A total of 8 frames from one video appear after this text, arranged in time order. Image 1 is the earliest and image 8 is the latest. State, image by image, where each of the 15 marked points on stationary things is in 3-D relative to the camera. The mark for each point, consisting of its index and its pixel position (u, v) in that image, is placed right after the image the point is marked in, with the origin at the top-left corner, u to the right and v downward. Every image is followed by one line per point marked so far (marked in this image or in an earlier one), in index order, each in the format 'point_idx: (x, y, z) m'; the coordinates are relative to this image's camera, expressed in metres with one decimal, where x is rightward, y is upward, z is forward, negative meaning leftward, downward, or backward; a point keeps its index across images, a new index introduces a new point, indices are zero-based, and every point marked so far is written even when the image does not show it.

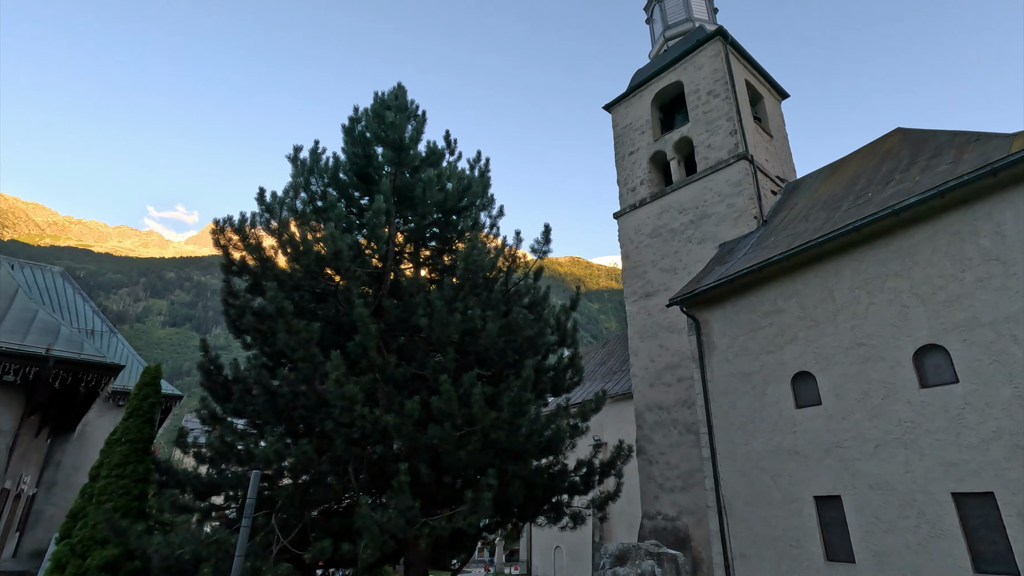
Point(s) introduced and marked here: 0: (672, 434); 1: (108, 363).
0: (+4.0, -3.7, +13.5) m
1: (-8.2, -1.5, +10.8) m
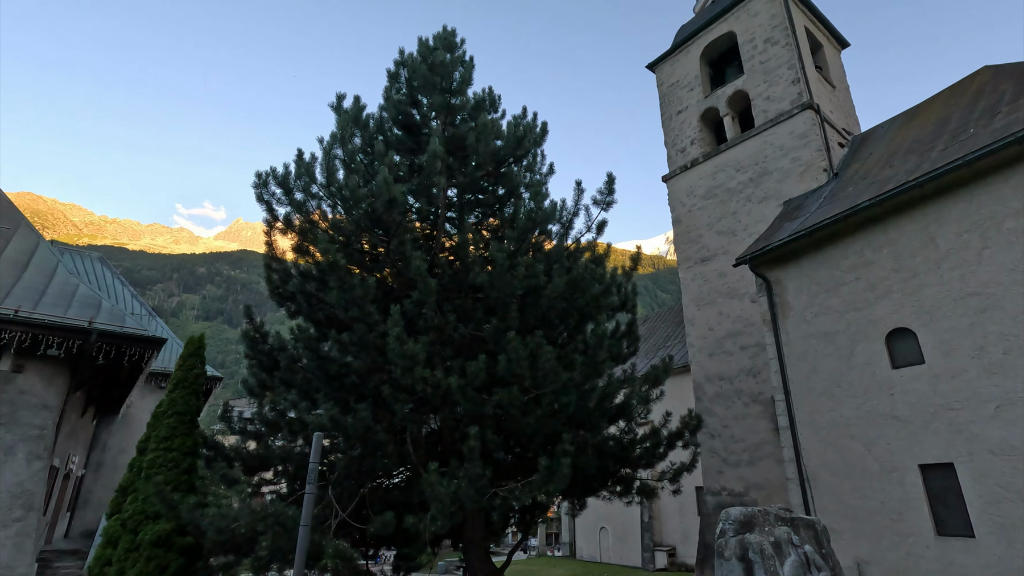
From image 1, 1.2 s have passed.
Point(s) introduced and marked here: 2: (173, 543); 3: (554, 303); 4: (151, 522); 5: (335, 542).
0: (+5.3, -2.8, +12.6) m
1: (-7.0, -1.0, +10.4) m
2: (-5.1, -3.8, +8.0) m
3: (+0.7, -0.2, +8.2) m
4: (-5.5, -3.6, +8.1) m
5: (-2.2, -3.1, +6.6) m
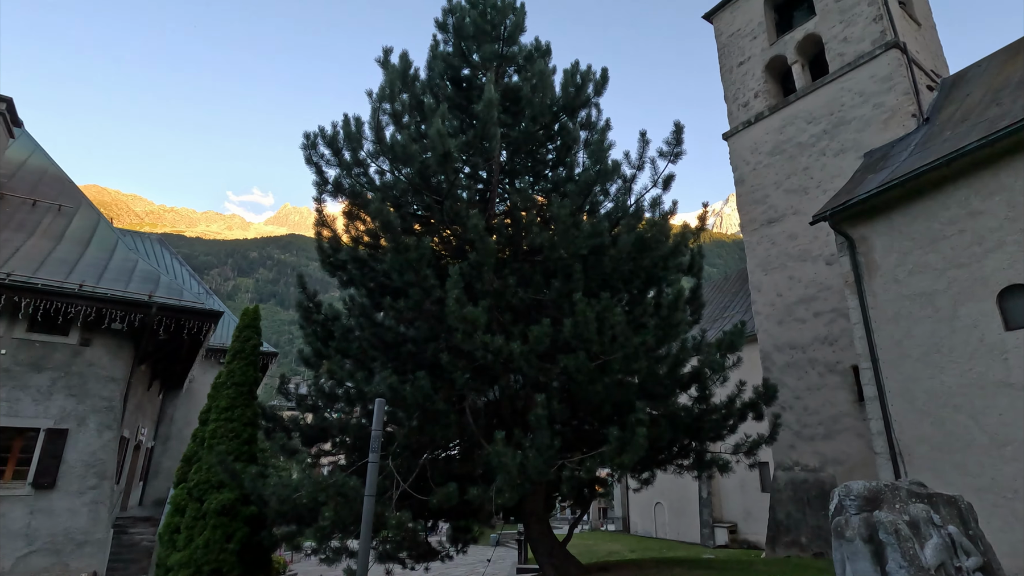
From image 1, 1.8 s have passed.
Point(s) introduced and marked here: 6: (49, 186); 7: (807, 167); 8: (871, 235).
0: (+6.6, -1.9, +11.8) m
1: (-6.0, -0.4, +10.4) m
2: (-4.1, -3.4, +8.0) m
3: (+1.5, +0.4, +7.6) m
4: (-4.5, -3.1, +8.2) m
5: (-1.3, -2.7, +6.3) m
6: (-10.8, +2.4, +12.5) m
7: (+7.1, +2.9, +12.9) m
8: (+6.4, +0.9, +9.5) m
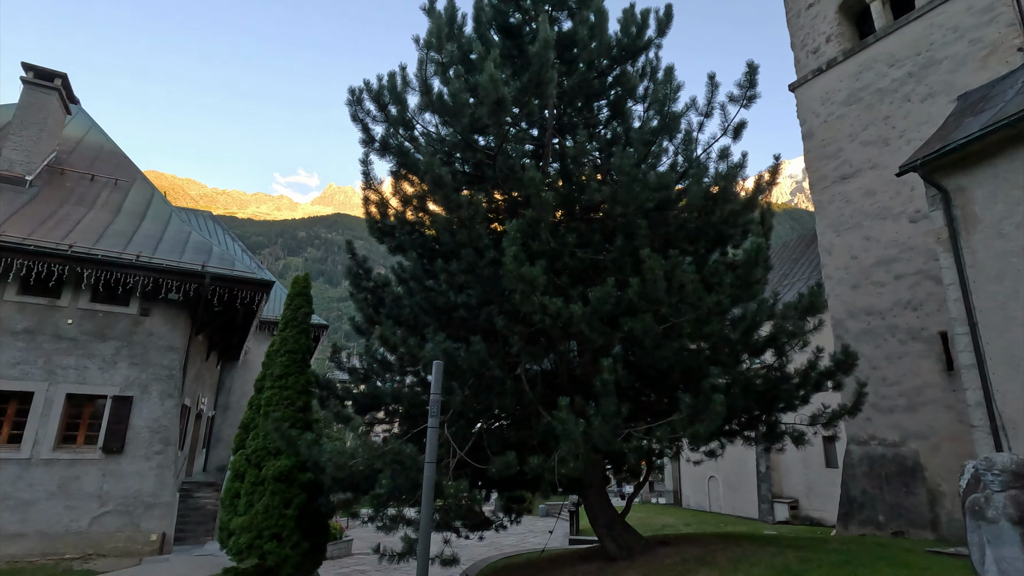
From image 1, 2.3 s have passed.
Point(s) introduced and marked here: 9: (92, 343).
0: (+7.7, -1.1, +10.8) m
1: (-4.9, +0.2, +10.4) m
2: (-3.2, -2.9, +8.0) m
3: (+2.3, +0.9, +7.0) m
4: (-3.7, -2.6, +8.2) m
5: (-0.6, -2.2, +6.1) m
6: (-9.7, +3.0, +12.7) m
7: (+8.2, +3.8, +11.7) m
8: (+7.3, +1.6, +8.5) m
9: (-7.6, -1.0, +9.7) m
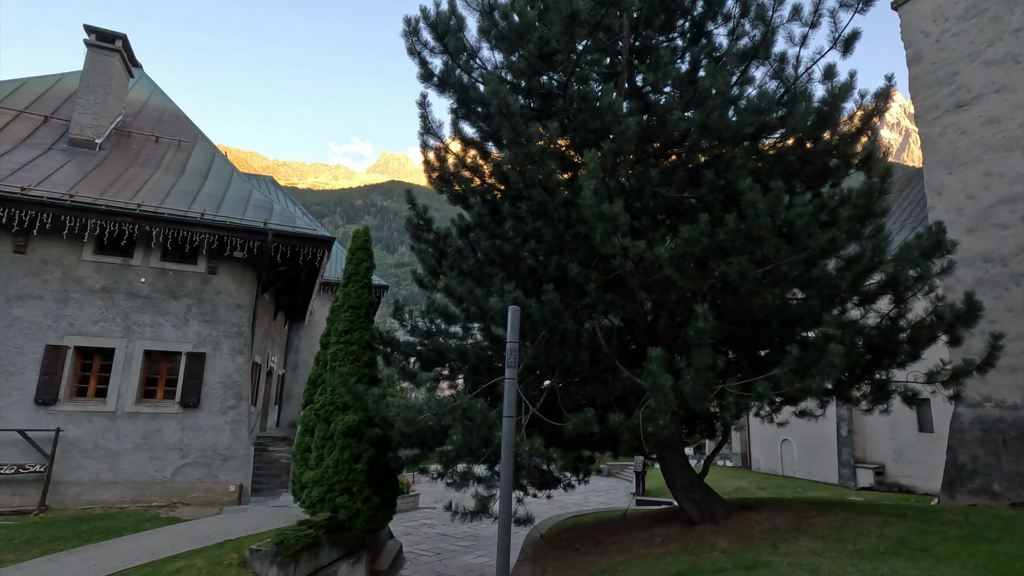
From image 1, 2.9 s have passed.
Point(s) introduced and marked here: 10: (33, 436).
0: (+8.9, -0.1, +9.5) m
1: (-3.7, +1.0, +10.3) m
2: (-2.2, -2.2, +7.9) m
3: (+3.2, +1.6, +6.1) m
4: (-2.6, -1.9, +8.1) m
5: (+0.2, -1.6, +5.6) m
6: (-8.2, +3.9, +12.8) m
7: (+9.5, +4.8, +9.9) m
8: (+8.3, +2.5, +7.0) m
9: (-6.4, -0.2, +9.8) m
10: (-7.9, -2.4, +8.7) m
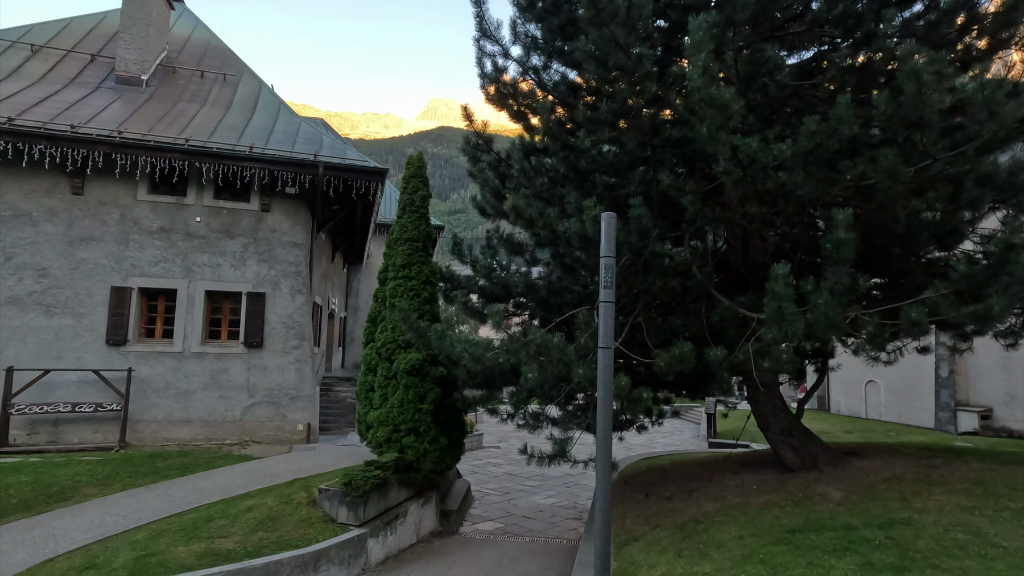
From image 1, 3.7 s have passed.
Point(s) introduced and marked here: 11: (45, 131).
0: (+10.0, +1.2, +7.7) m
1: (-2.5, +2.2, +9.6) m
2: (-1.2, -1.2, +7.4) m
3: (+3.9, +2.5, +4.7) m
4: (-1.6, -0.9, +7.6) m
5: (+1.0, -0.8, +4.9) m
6: (-6.9, +5.3, +12.3) m
7: (+10.4, +6.2, +7.6) m
8: (+9.0, +3.5, +5.0) m
9: (-5.2, +0.9, +9.6) m
10: (-6.7, -1.5, +8.9) m
11: (-7.3, +2.5, +8.4) m
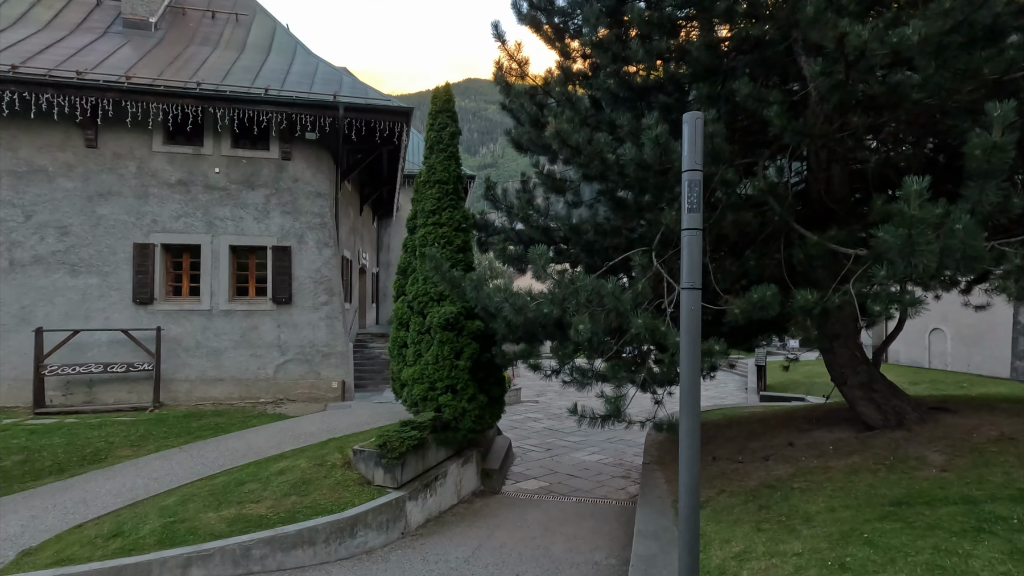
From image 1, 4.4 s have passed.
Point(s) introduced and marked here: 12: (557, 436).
0: (+10.5, +2.1, +6.2) m
1: (-1.9, +3.0, +8.8) m
2: (-0.6, -0.5, +6.8) m
3: (+4.2, +3.0, +3.6) m
4: (-1.0, -0.2, +7.0) m
5: (+1.4, -0.3, +4.2) m
6: (-6.2, +6.2, +11.5) m
7: (+10.8, +7.1, +5.7) m
8: (+9.3, +4.2, +3.5) m
9: (-4.6, +1.6, +9.1) m
10: (-6.1, -0.8, +8.6) m
11: (-6.8, +3.1, +7.9) m
12: (+1.0, -3.1, +11.3) m
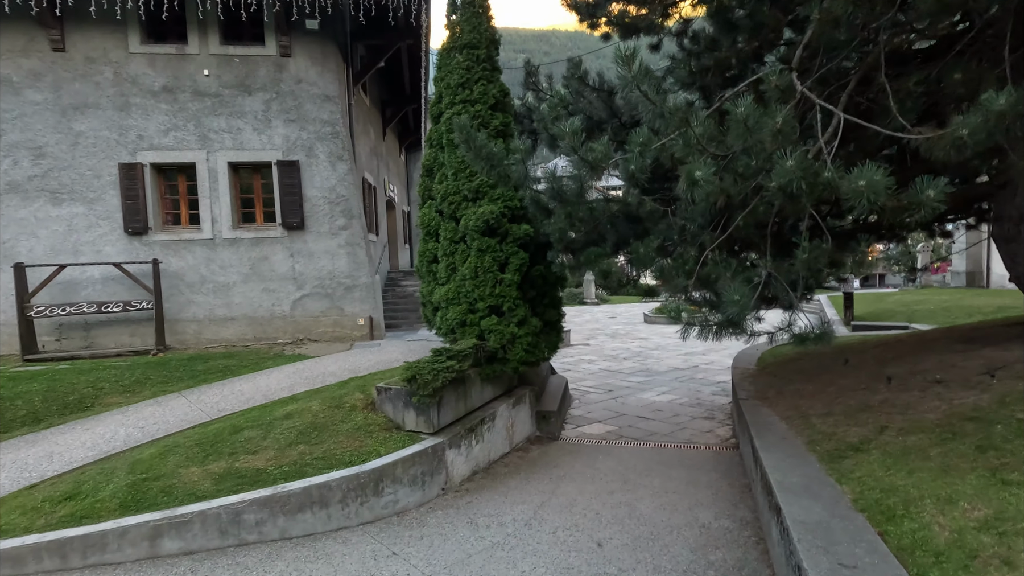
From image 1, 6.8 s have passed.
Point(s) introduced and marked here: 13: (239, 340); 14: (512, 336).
0: (+10.8, +3.6, +3.7) m
1: (-1.4, +4.2, +7.1) m
2: (0.0, +0.6, +5.3) m
3: (+4.3, +4.0, +1.4) m
4: (-0.4, +0.9, +5.5) m
5: (+1.7, +0.6, +2.5) m
6: (-5.6, +7.4, +9.8) m
7: (+10.9, +8.5, +2.7) m
8: (+9.4, +5.4, +0.8) m
9: (-3.9, +2.7, +7.6) m
10: (-5.3, +0.2, +7.5) m
11: (-6.3, +4.0, +6.5) m
12: (+2.0, -1.6, +9.9) m
13: (-4.0, -0.8, +7.8) m
14: (0.0, -0.5, +5.4) m
